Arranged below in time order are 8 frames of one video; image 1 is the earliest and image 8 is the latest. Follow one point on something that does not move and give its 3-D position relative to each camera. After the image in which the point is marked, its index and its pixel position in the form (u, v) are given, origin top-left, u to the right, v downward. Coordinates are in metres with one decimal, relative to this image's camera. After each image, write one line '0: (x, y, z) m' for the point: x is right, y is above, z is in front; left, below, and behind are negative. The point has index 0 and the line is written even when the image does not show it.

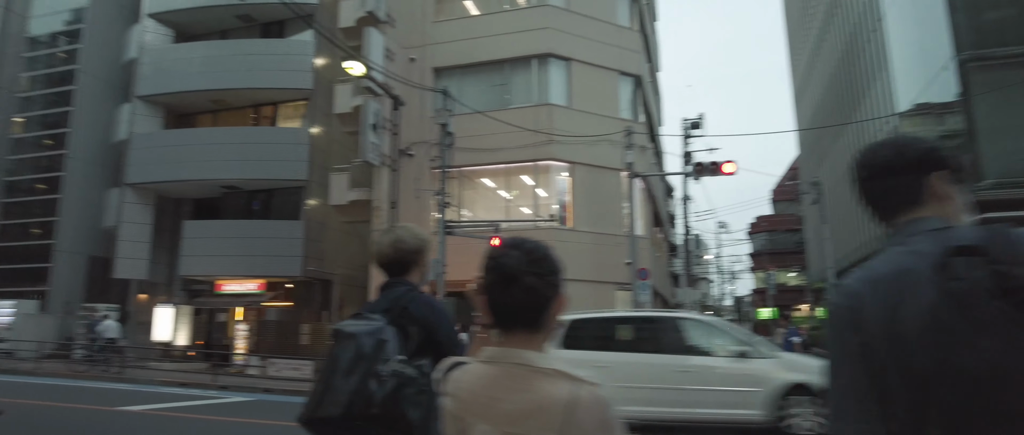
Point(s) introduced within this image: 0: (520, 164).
0: (+0.2, +1.5, +17.7) m
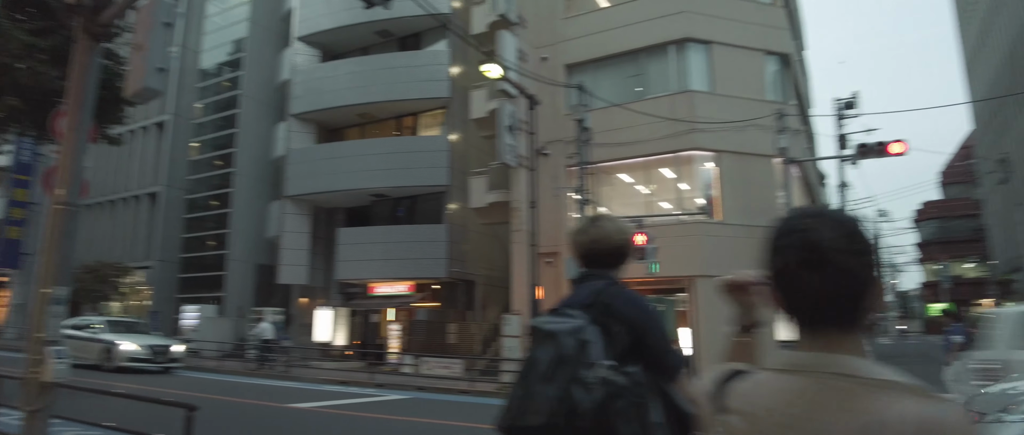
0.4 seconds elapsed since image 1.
0: (+3.8, +1.6, +17.1) m
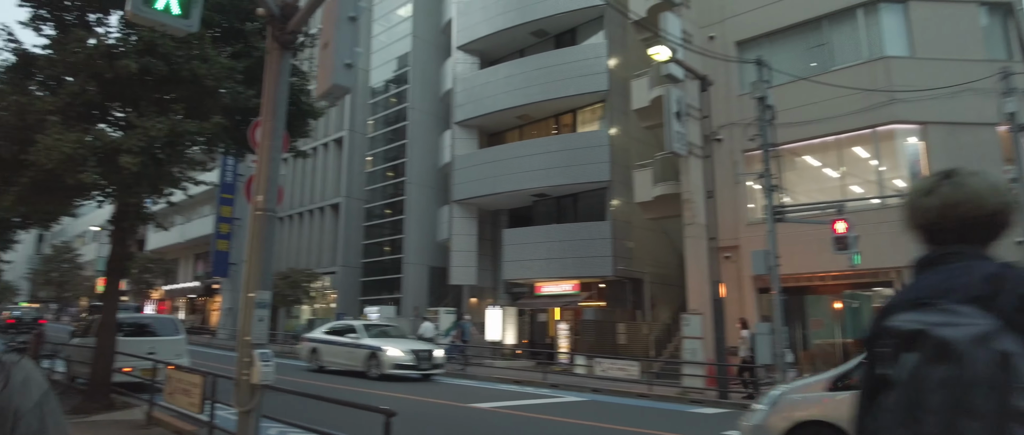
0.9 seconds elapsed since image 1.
0: (+7.8, +1.9, +15.2) m
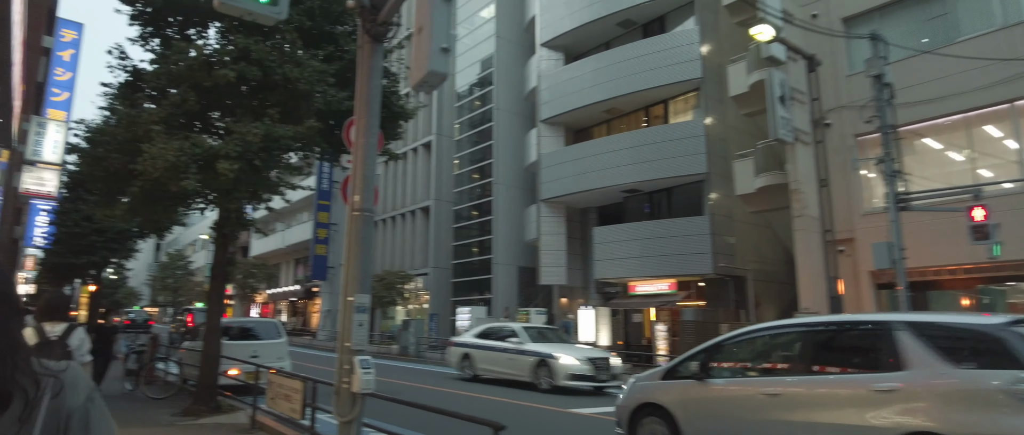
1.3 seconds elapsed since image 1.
0: (+9.7, +2.2, +13.6) m
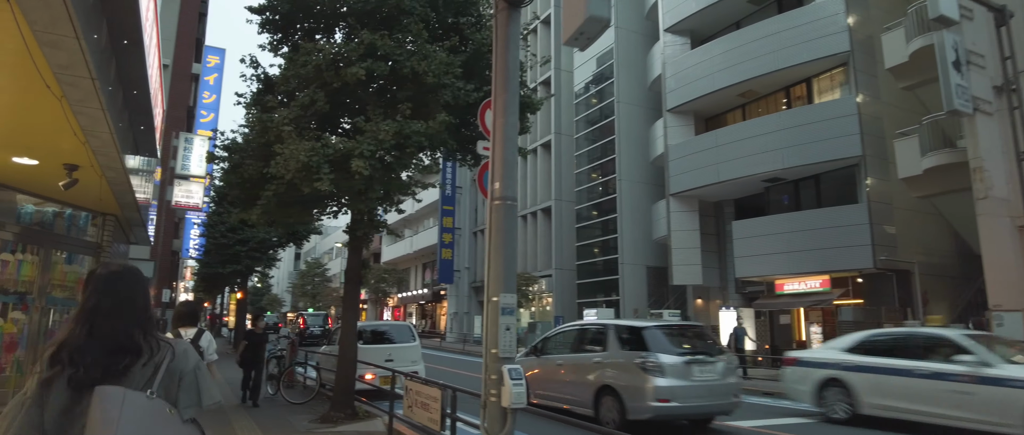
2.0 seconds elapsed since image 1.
0: (+12.1, +2.7, +10.9) m
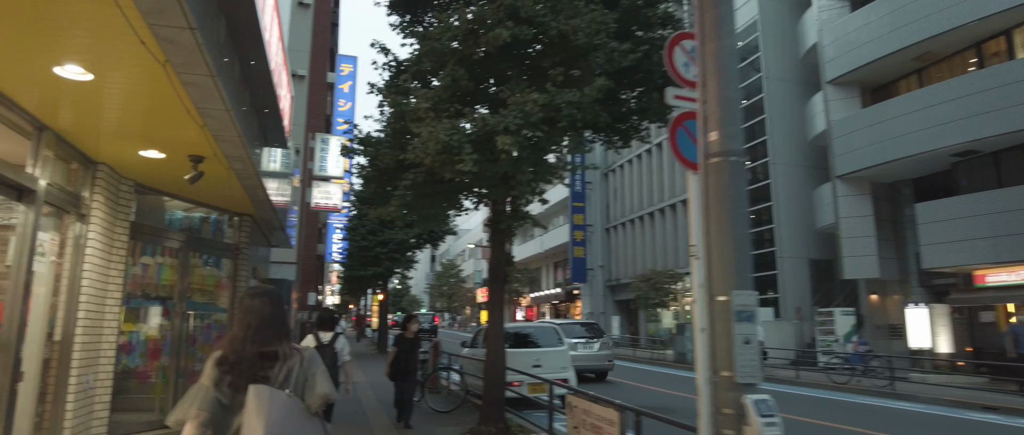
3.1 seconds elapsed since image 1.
0: (+14.1, +3.4, +7.1) m
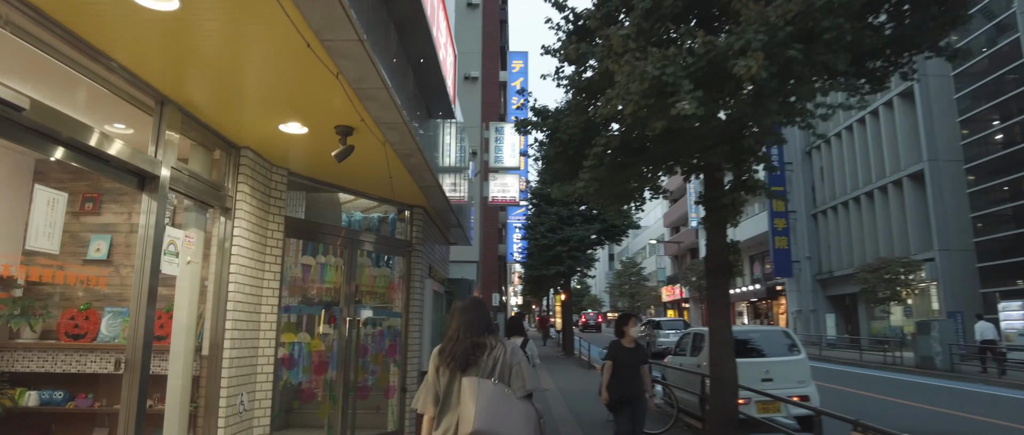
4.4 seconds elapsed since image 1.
0: (+15.2, +4.4, +1.4) m
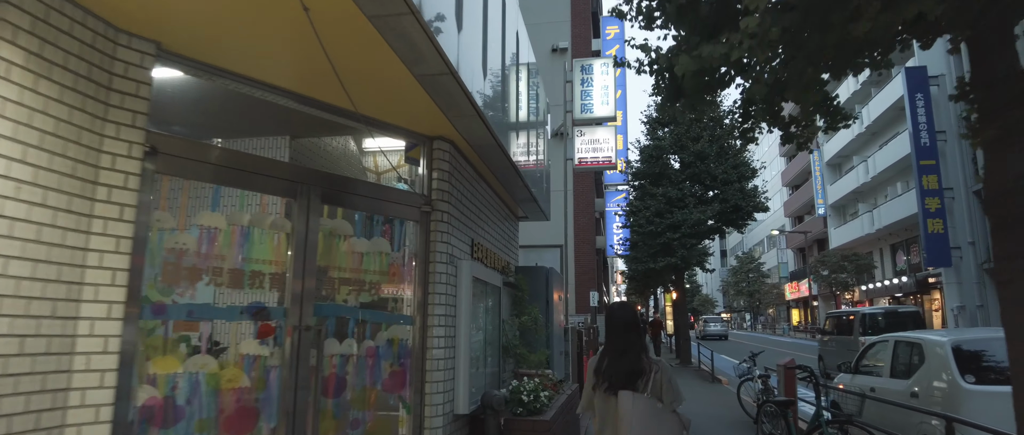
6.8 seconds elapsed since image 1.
0: (+14.4, +5.4, -4.4) m
